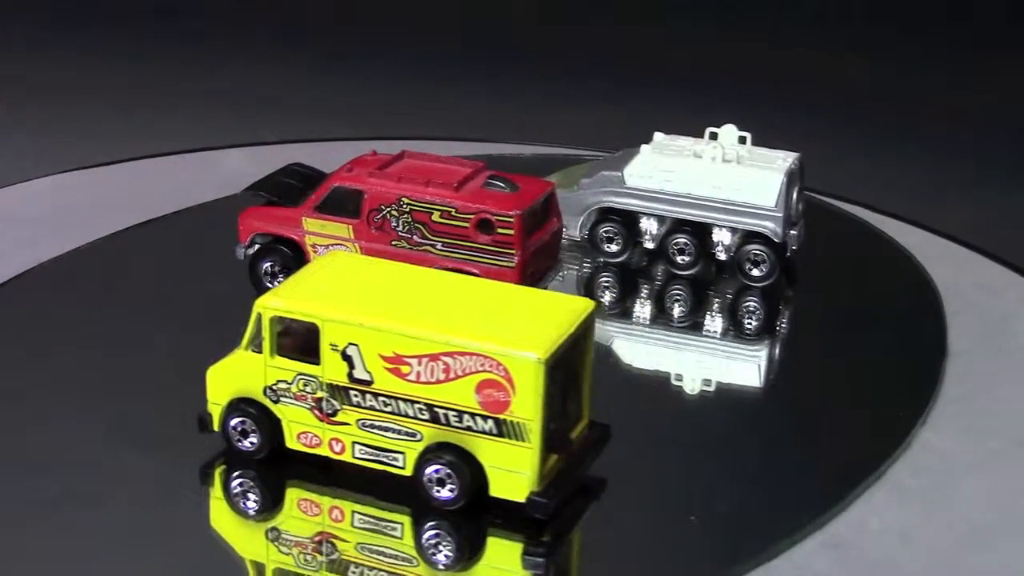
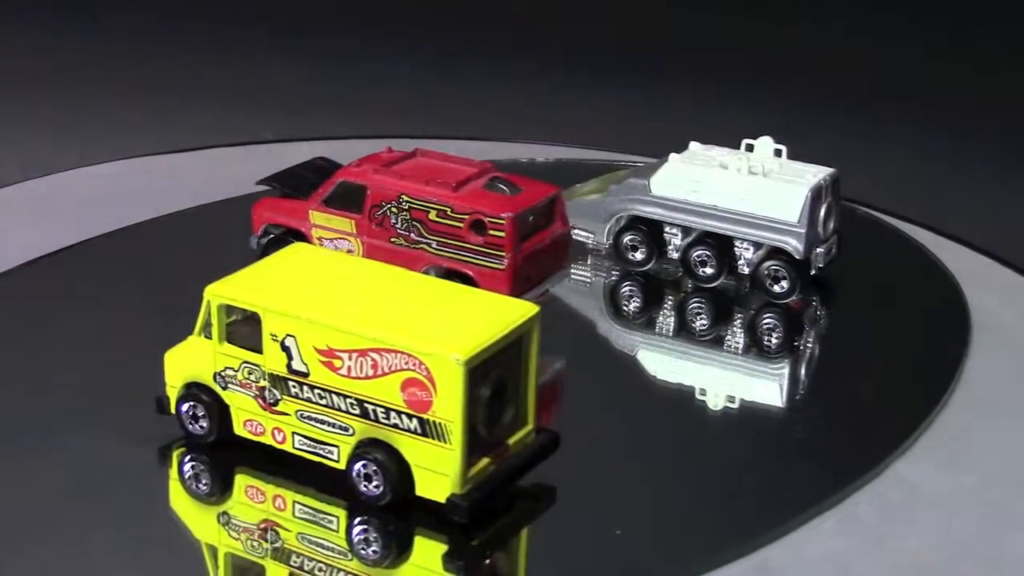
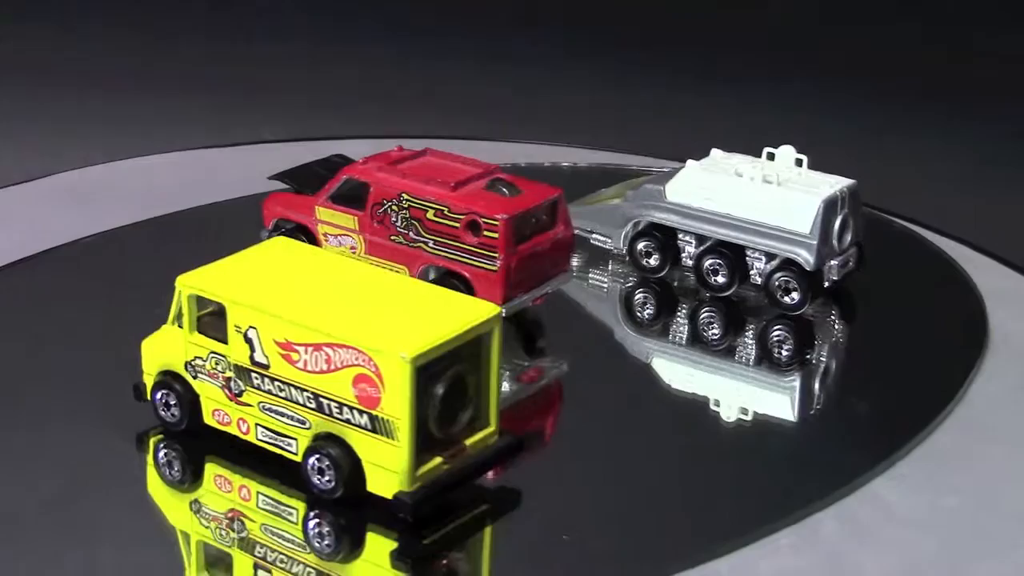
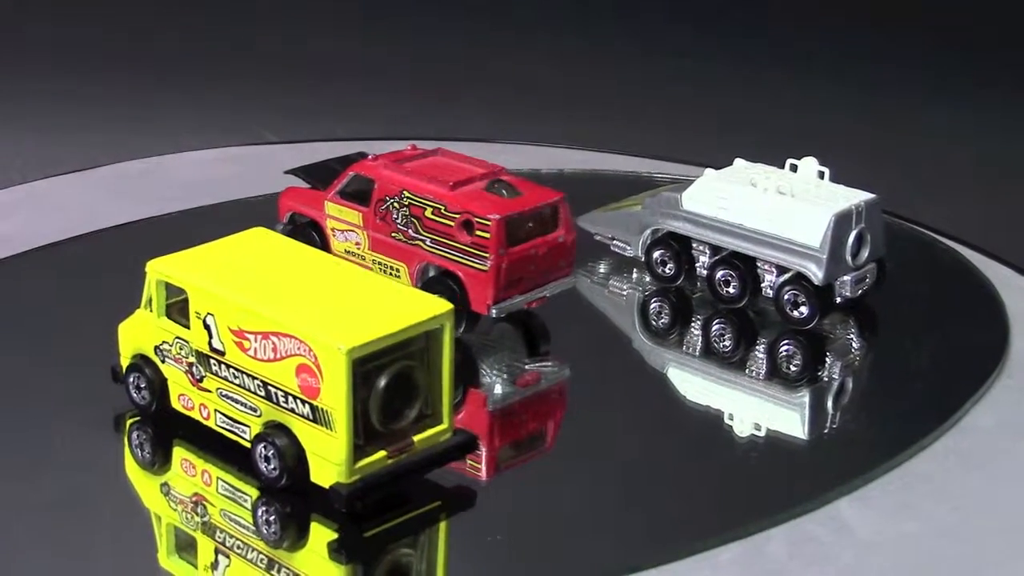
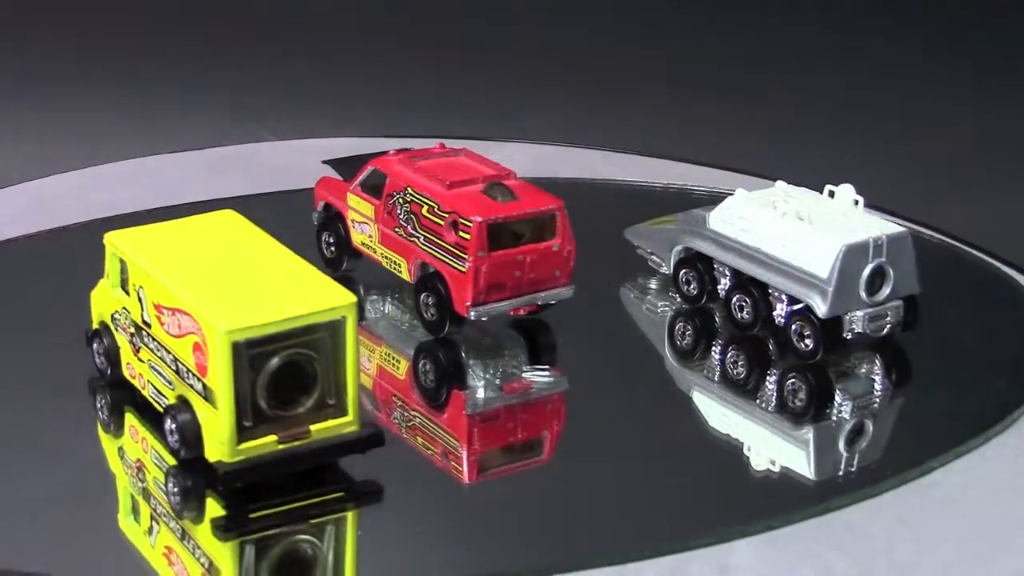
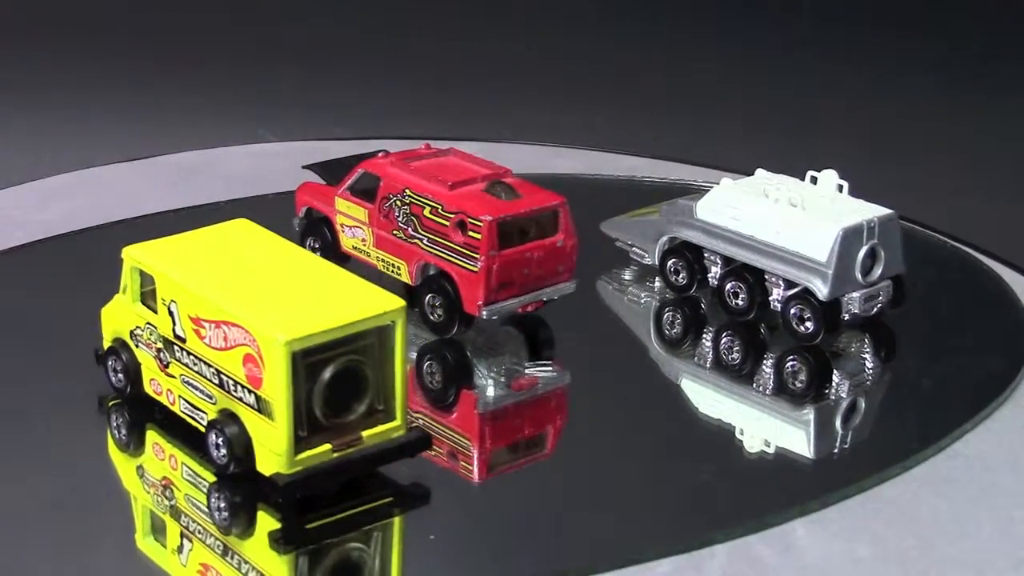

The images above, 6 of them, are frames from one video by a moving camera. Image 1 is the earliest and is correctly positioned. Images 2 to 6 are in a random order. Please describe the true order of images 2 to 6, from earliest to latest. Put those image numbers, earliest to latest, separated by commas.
2, 3, 4, 6, 5
